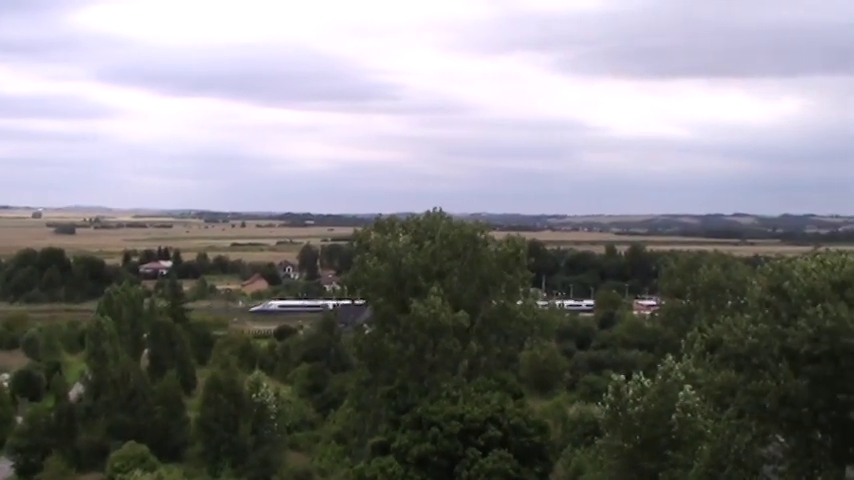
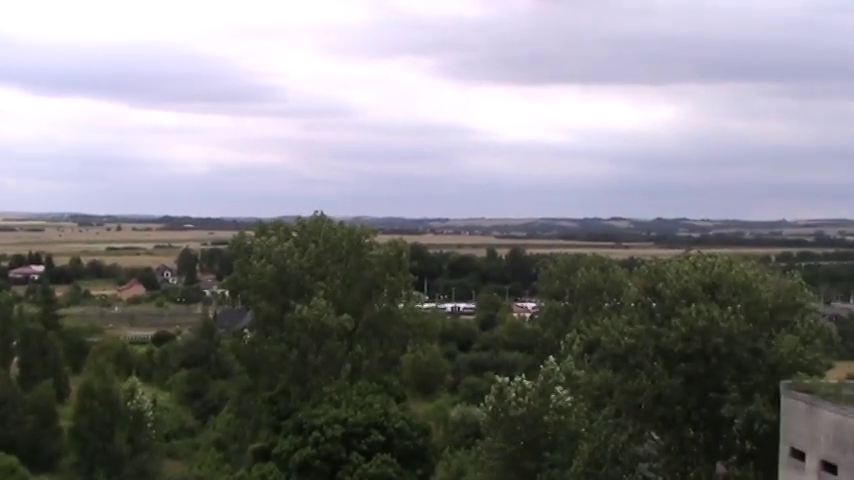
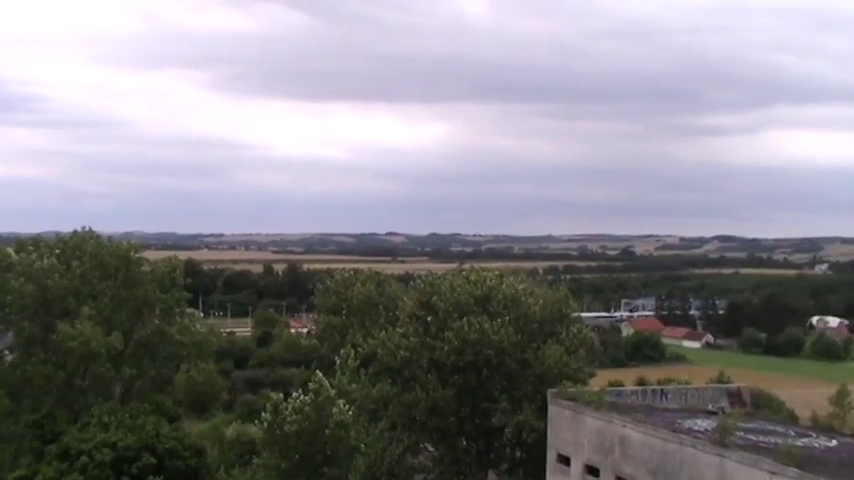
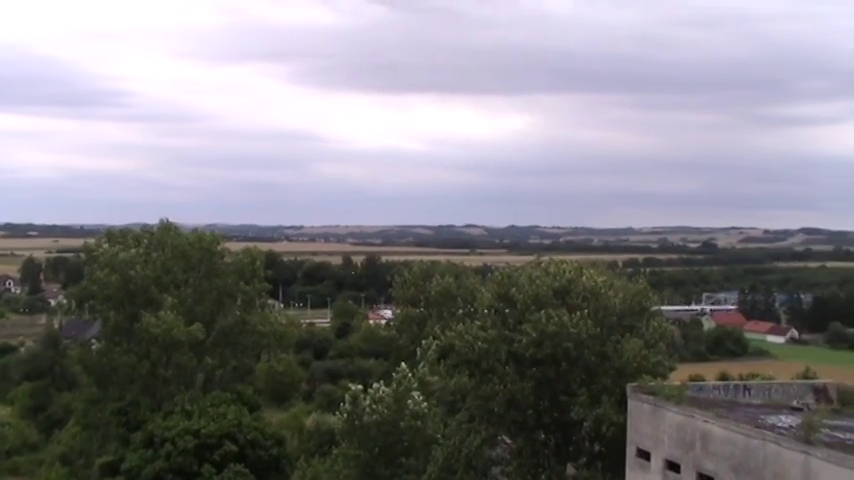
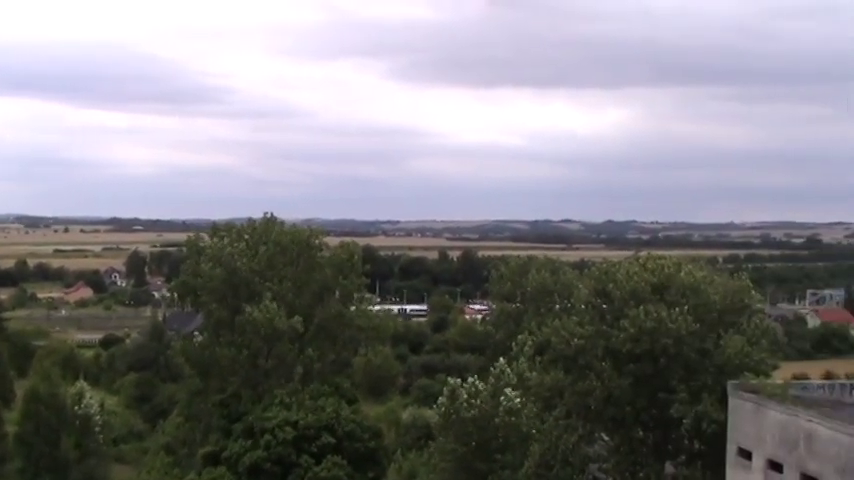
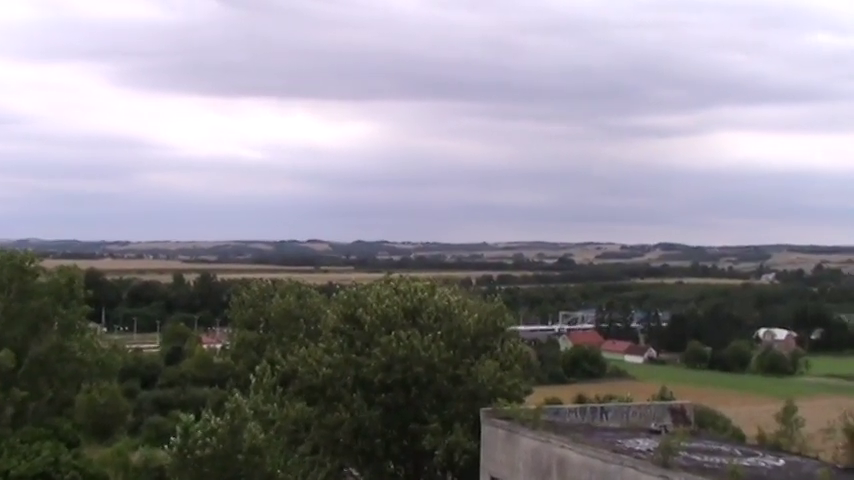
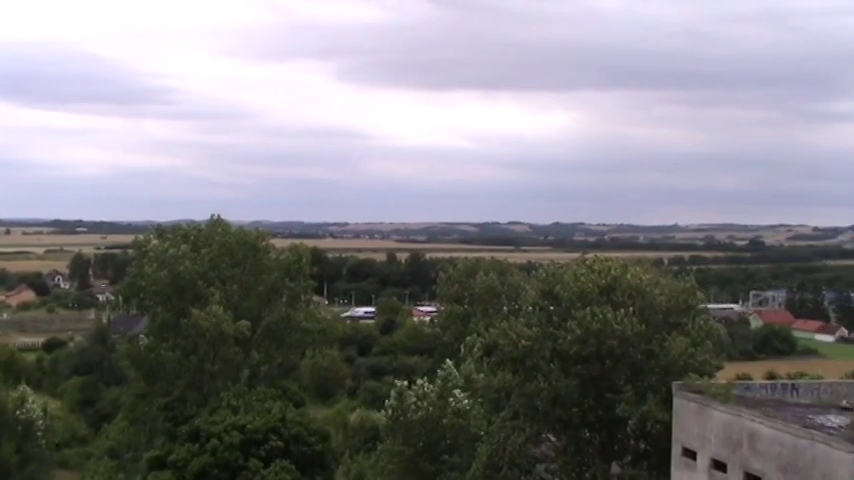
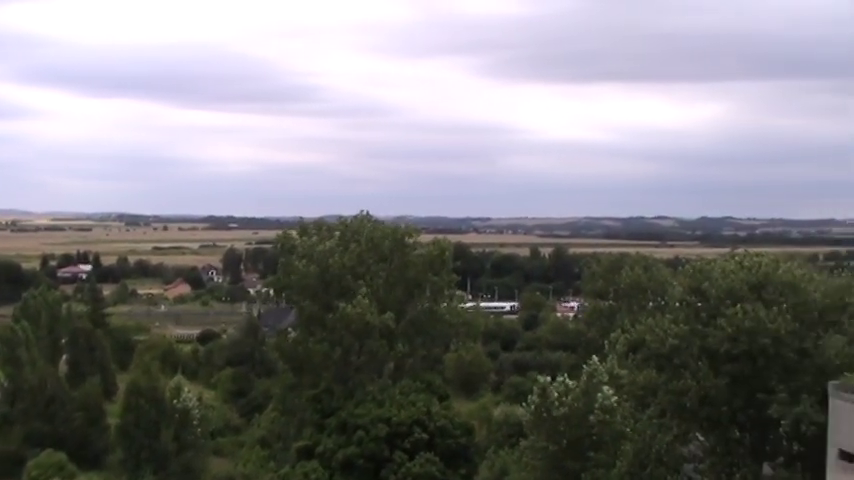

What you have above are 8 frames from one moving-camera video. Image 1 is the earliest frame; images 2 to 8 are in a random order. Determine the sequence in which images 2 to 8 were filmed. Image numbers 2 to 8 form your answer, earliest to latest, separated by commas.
8, 2, 5, 7, 4, 3, 6
